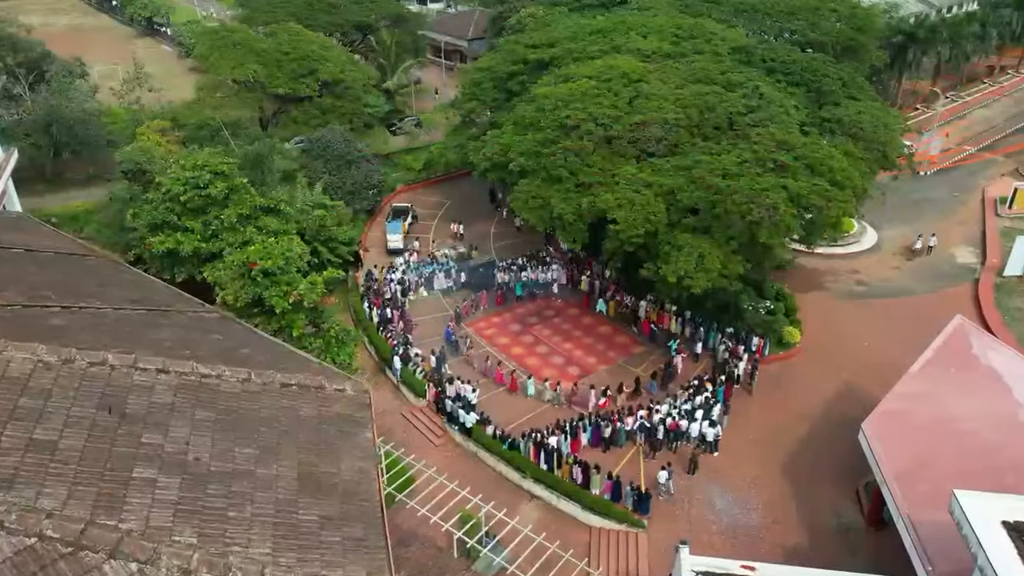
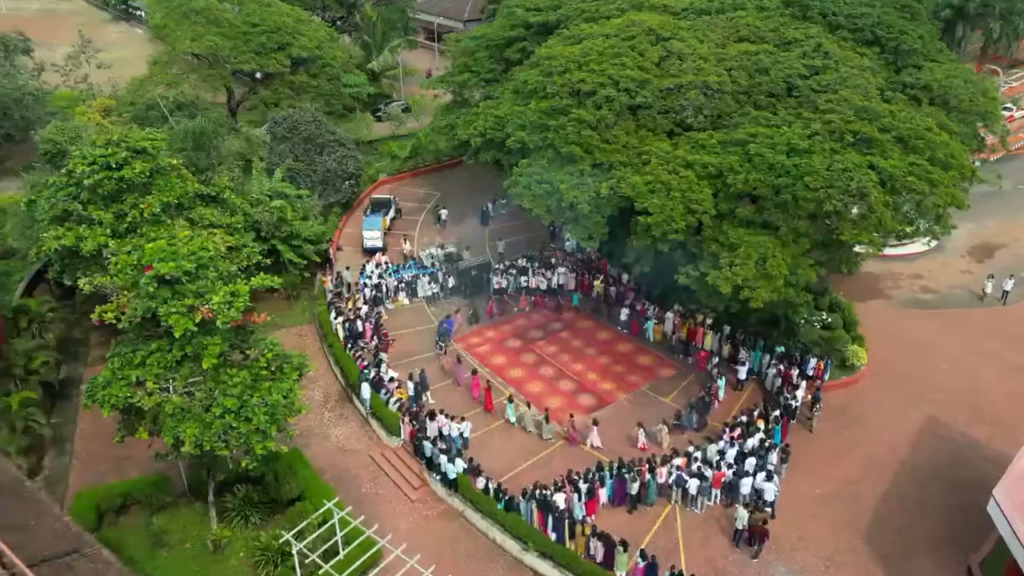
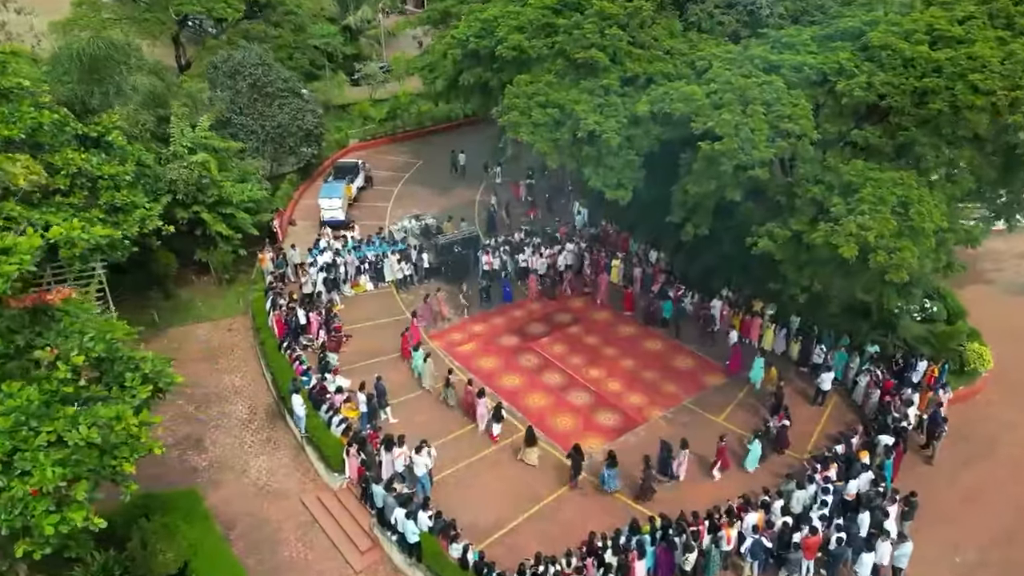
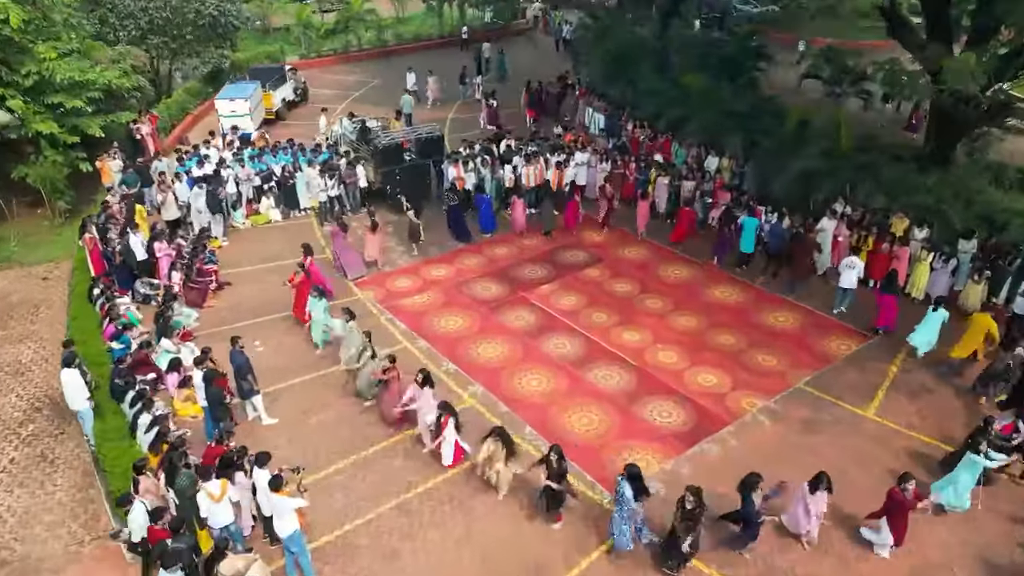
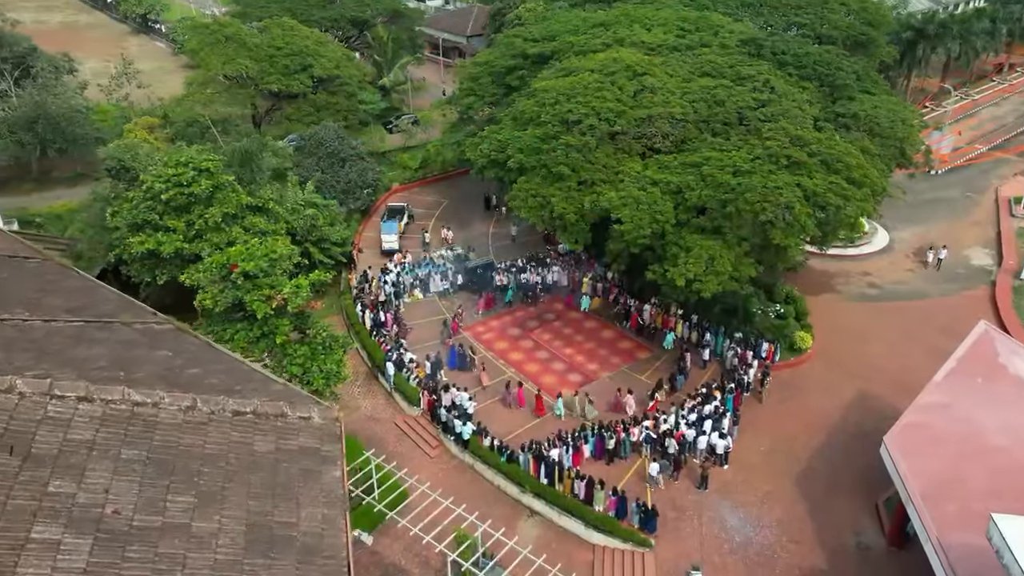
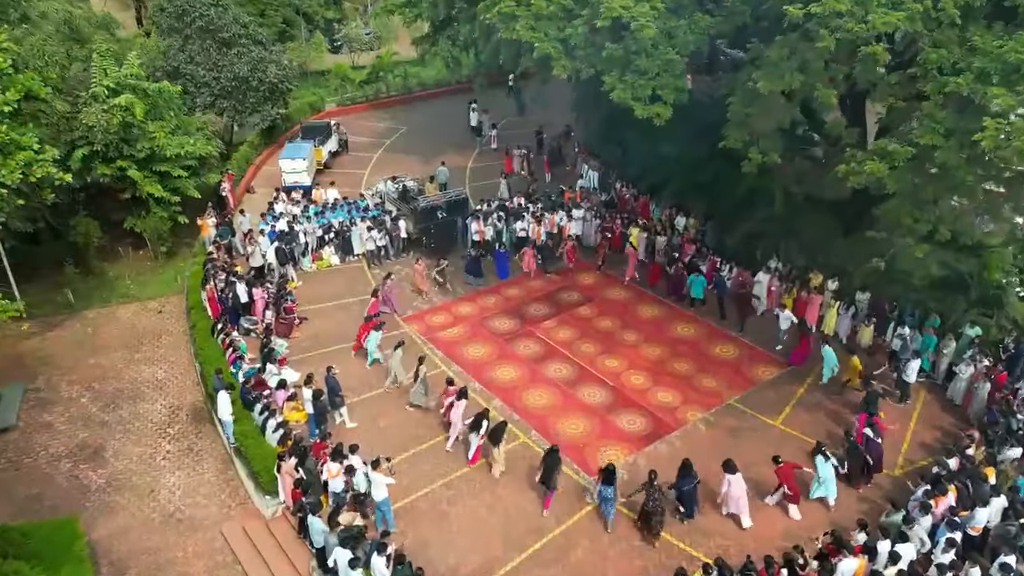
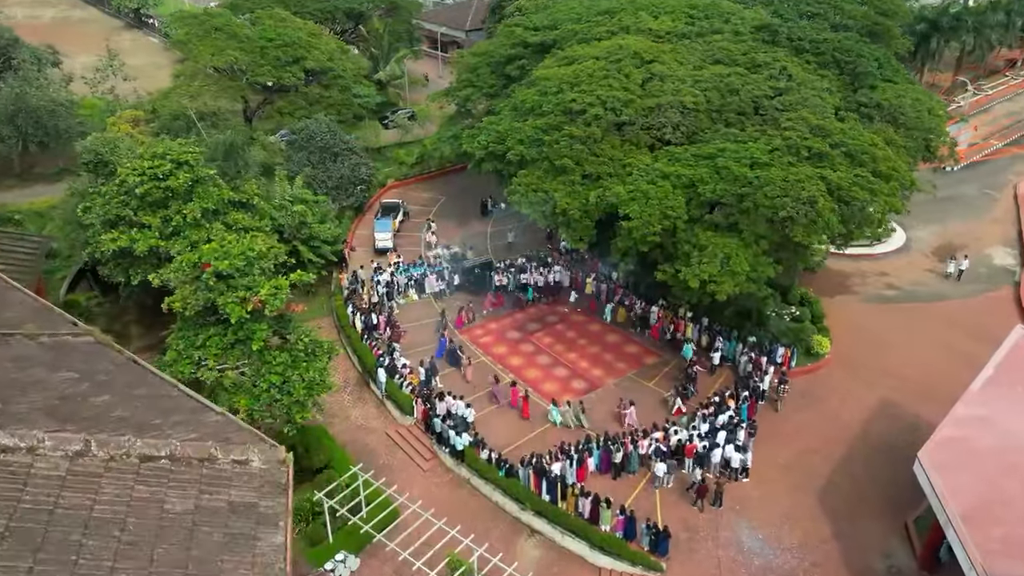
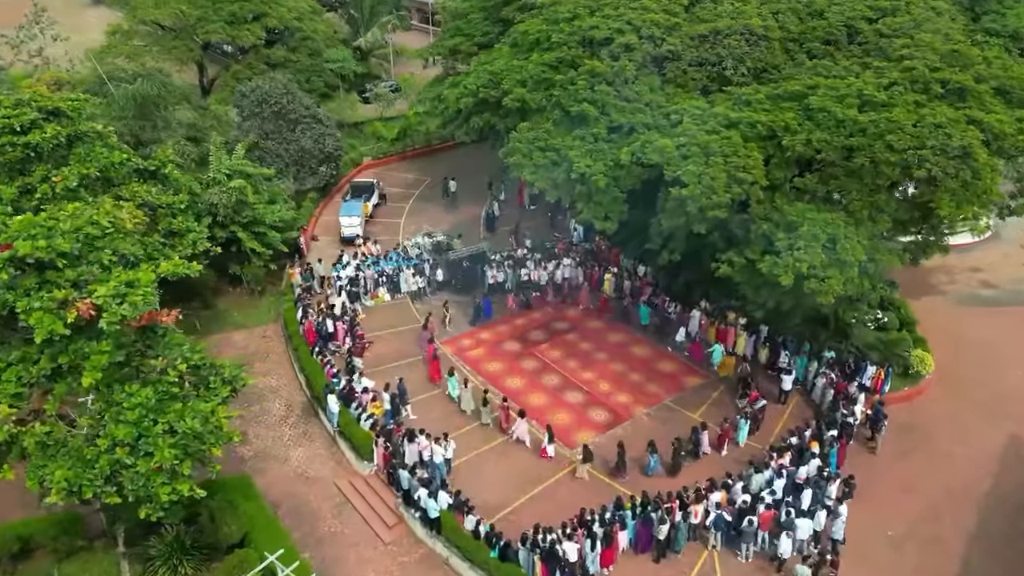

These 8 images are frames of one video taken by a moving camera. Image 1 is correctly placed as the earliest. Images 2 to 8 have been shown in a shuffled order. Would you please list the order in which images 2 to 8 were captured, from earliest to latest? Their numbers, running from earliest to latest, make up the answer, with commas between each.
5, 7, 2, 8, 3, 6, 4
